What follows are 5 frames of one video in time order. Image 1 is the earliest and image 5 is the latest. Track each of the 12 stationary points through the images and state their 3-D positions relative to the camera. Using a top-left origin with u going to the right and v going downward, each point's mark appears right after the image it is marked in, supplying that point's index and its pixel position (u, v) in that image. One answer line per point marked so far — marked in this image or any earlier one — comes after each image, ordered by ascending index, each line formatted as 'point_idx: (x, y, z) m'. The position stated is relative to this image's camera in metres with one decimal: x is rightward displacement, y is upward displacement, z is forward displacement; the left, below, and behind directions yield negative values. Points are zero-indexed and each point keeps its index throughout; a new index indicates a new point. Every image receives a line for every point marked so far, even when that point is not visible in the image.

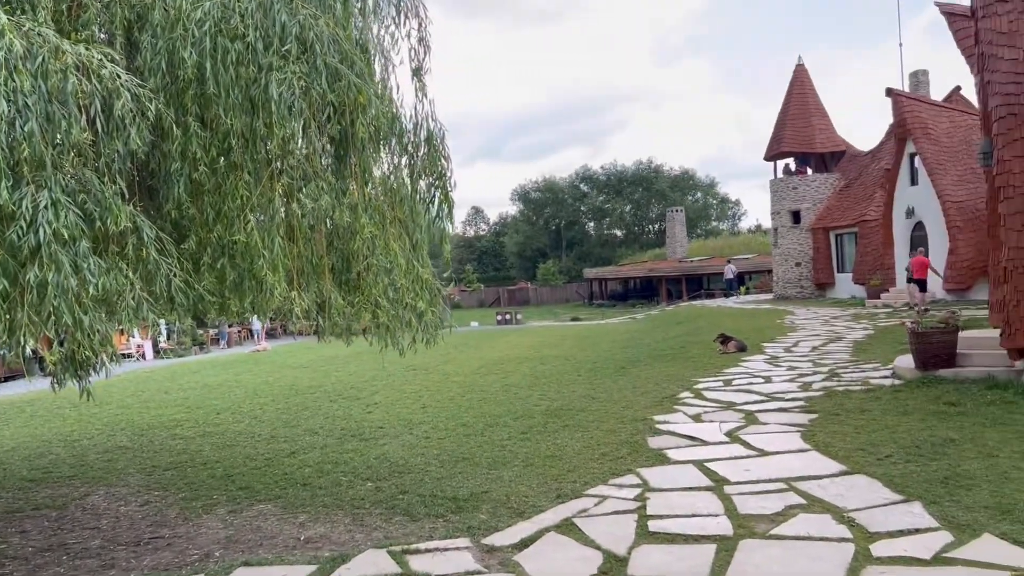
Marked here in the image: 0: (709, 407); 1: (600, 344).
0: (+2.5, -1.5, +8.7) m
1: (+2.2, -1.6, +19.1) m
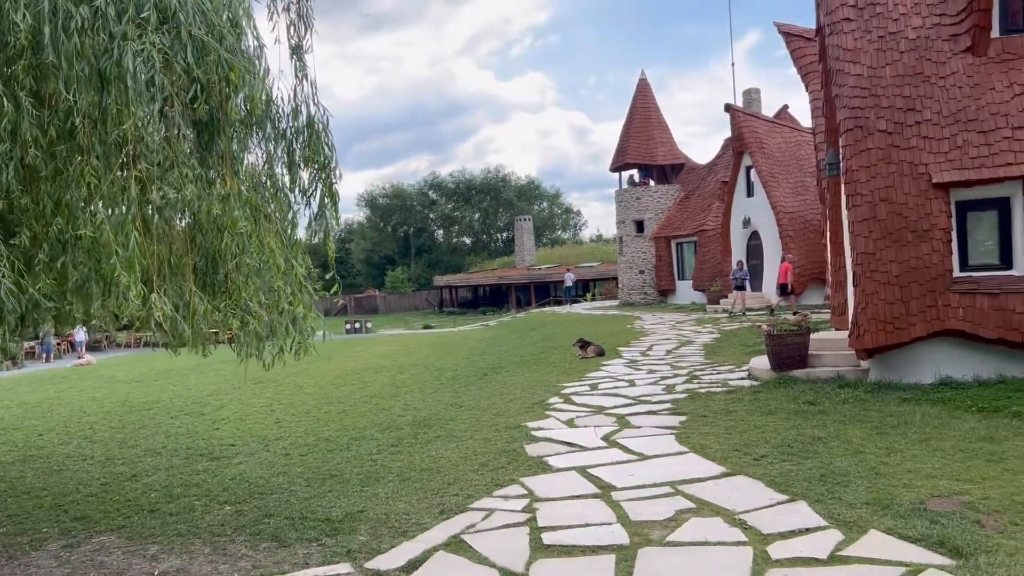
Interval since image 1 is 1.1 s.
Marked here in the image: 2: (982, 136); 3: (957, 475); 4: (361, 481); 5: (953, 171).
0: (+0.9, -1.6, +8.7) m
1: (-1.5, -1.7, +18.8) m
2: (+4.8, +1.7, +6.9) m
3: (+2.7, -1.1, +4.1) m
4: (-1.3, -1.7, +6.1) m
5: (+4.4, +1.3, +6.9) m
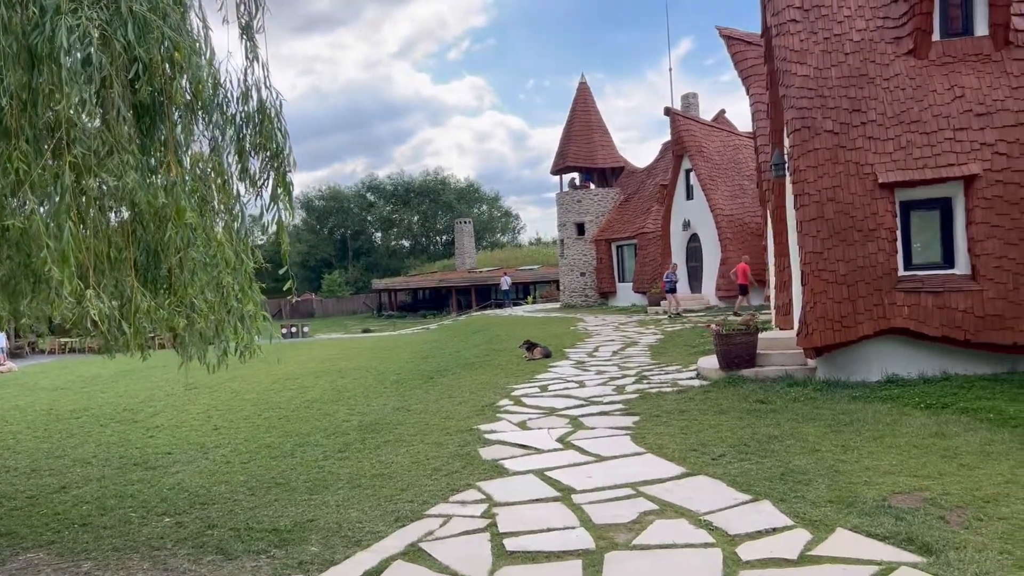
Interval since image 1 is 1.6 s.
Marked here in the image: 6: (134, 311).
0: (+0.3, -1.6, +8.6) m
1: (-3.0, -1.8, +18.4) m
2: (+4.3, +1.7, +7.1) m
3: (+2.5, -1.1, +4.2) m
4: (-1.7, -1.7, +5.8) m
5: (+4.0, +1.3, +7.1) m
6: (-2.0, -0.1, +3.5) m
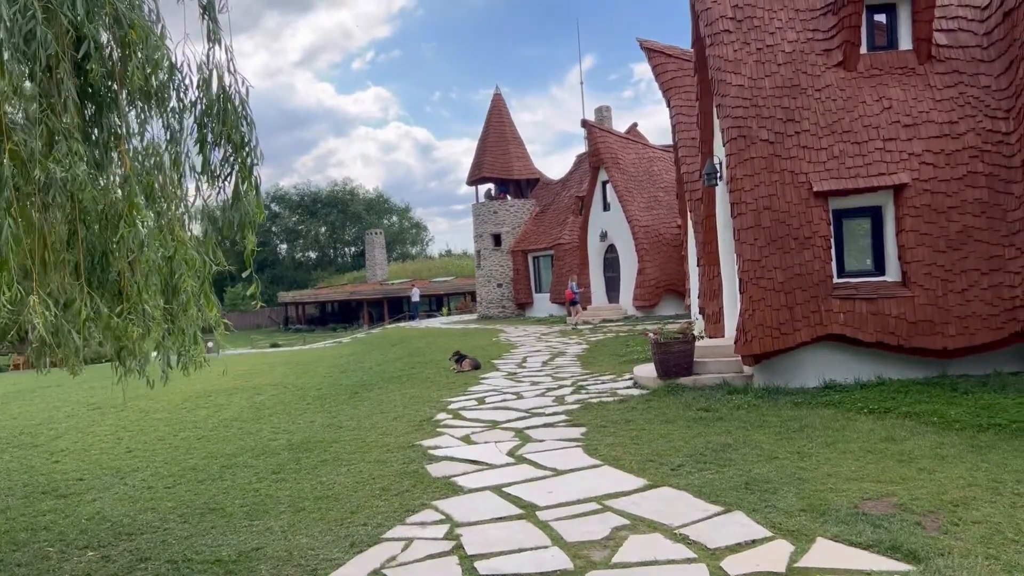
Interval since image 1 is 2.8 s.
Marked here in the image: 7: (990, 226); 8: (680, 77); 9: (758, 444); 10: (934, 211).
0: (-0.5, -1.7, +8.4) m
1: (-4.9, -2.0, +17.7) m
2: (+3.8, +1.6, +7.5) m
3: (+2.3, -1.2, +4.3) m
4: (-2.1, -1.8, +5.4) m
5: (+3.4, +1.2, +7.4) m
6: (-2.0, -0.2, +3.1) m
7: (+5.1, +0.7, +7.1) m
8: (+3.5, +4.6, +14.9) m
9: (+2.0, -1.3, +5.6) m
10: (+4.5, +0.9, +7.2) m
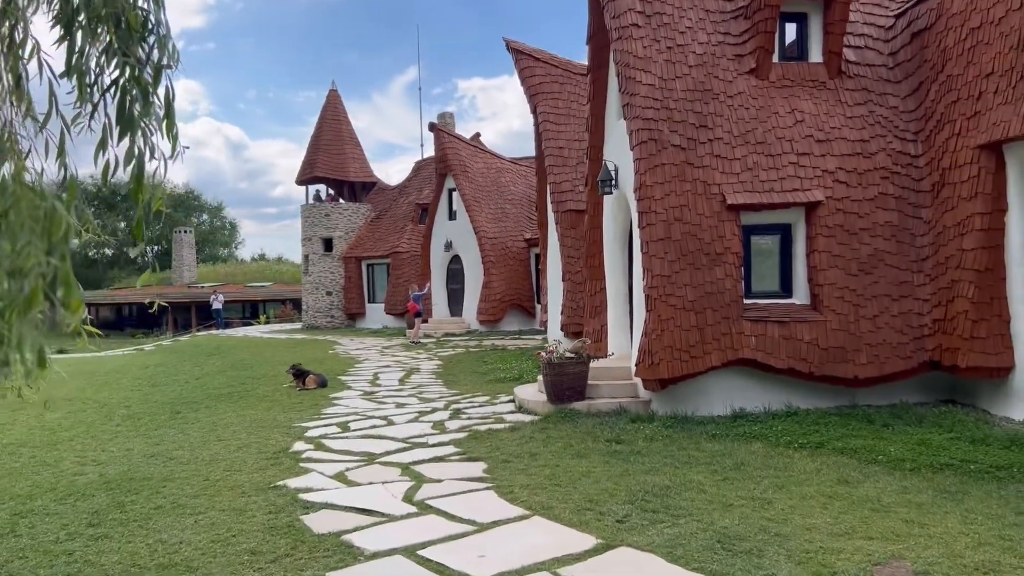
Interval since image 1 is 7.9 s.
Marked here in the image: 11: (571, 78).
0: (-1.7, -1.8, +7.1) m
1: (-8.3, -2.0, +15.1) m
2: (+2.7, +1.3, +7.3) m
3: (+2.0, -1.4, +3.8) m
4: (-2.5, -1.8, +3.8) m
5: (+2.4, +0.9, +7.1) m
6: (-1.9, -0.1, +1.6) m
7: (+4.0, +0.4, +7.3) m
8: (+0.8, +4.3, +14.5) m
9: (+1.4, -1.4, +5.0) m
10: (+3.5, +0.6, +7.2) m
11: (+1.3, +4.4, +14.5) m
